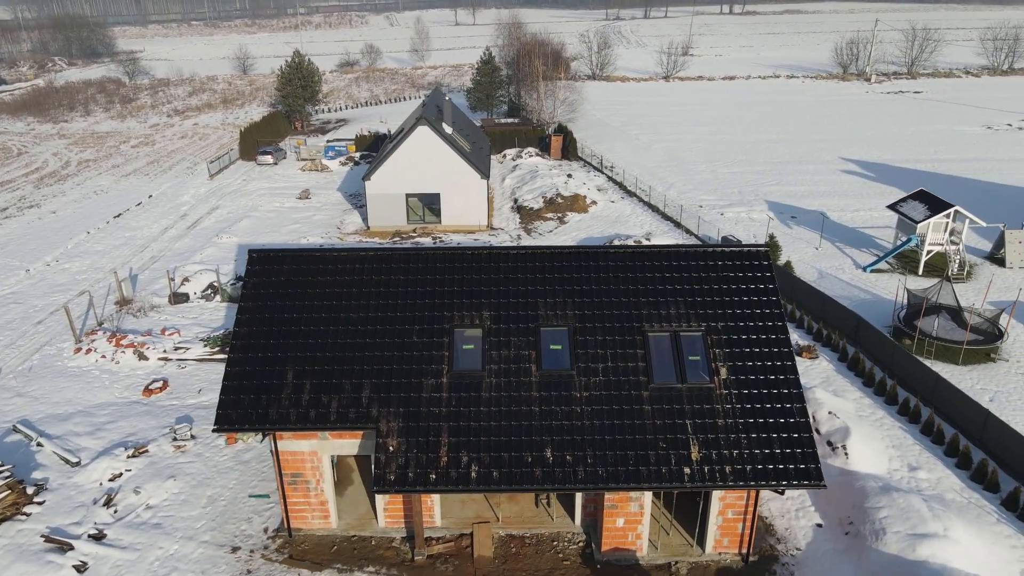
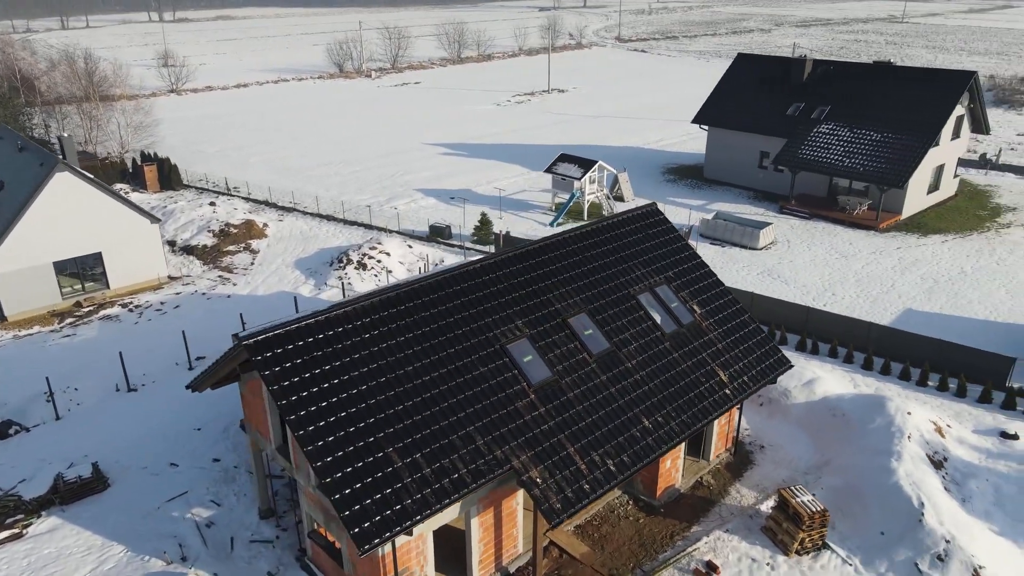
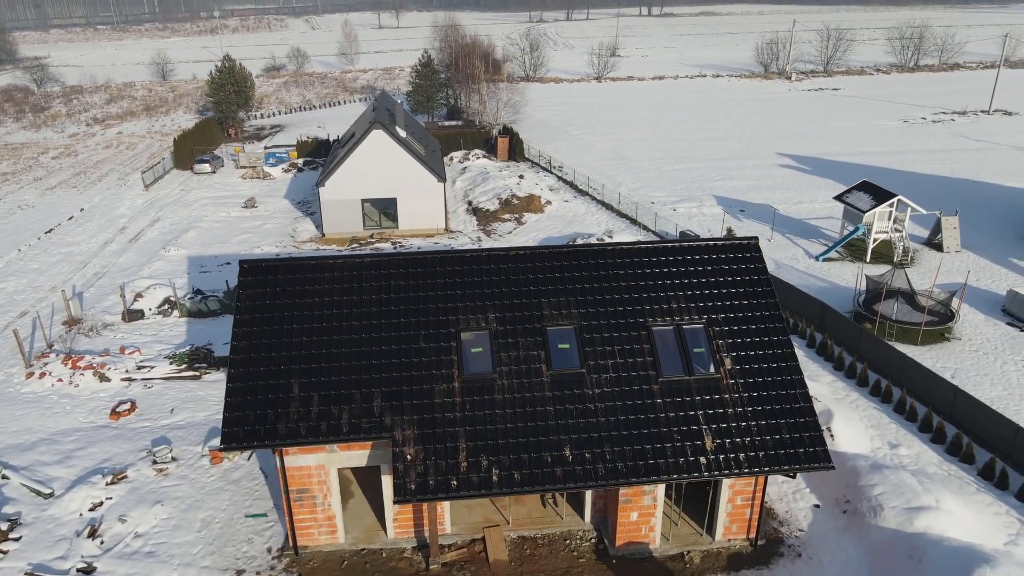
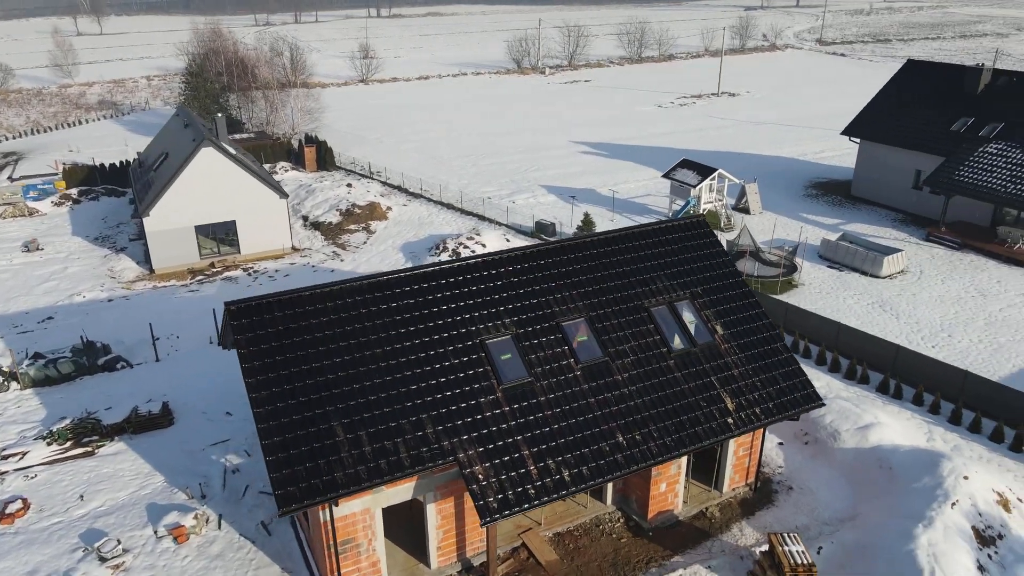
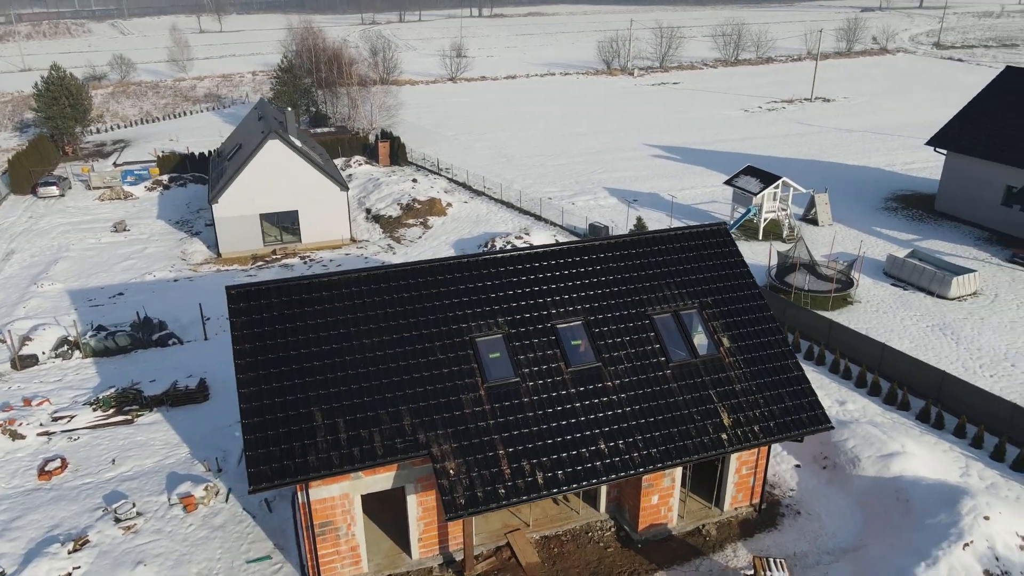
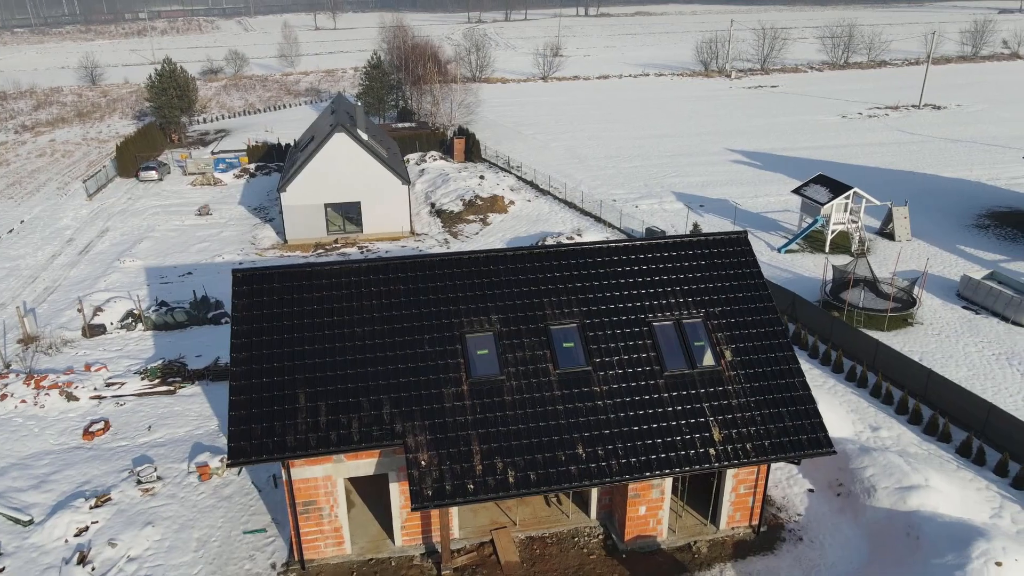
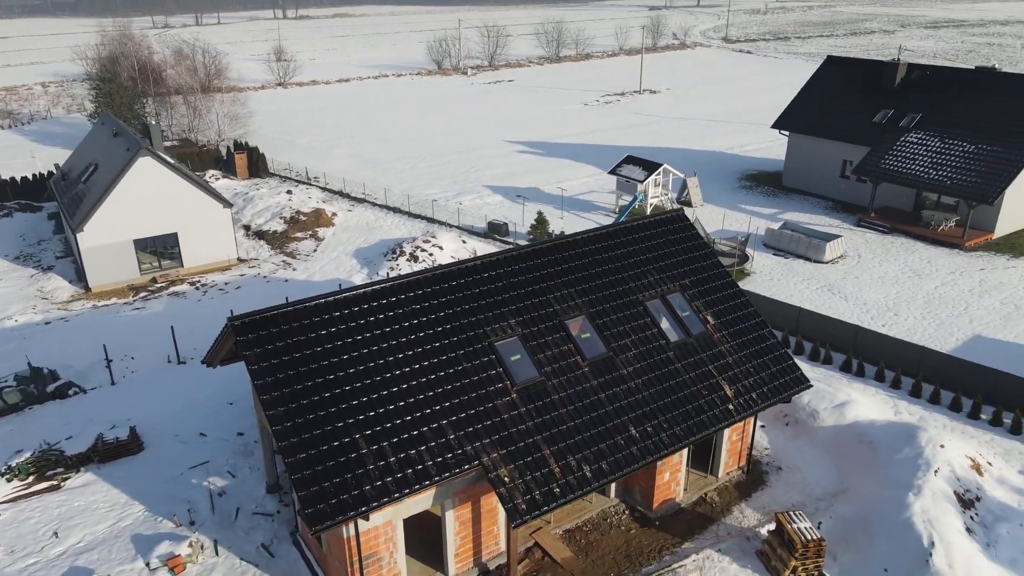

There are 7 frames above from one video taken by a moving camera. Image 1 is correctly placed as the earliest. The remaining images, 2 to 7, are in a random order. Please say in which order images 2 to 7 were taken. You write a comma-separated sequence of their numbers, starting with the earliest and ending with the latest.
3, 6, 5, 4, 7, 2
